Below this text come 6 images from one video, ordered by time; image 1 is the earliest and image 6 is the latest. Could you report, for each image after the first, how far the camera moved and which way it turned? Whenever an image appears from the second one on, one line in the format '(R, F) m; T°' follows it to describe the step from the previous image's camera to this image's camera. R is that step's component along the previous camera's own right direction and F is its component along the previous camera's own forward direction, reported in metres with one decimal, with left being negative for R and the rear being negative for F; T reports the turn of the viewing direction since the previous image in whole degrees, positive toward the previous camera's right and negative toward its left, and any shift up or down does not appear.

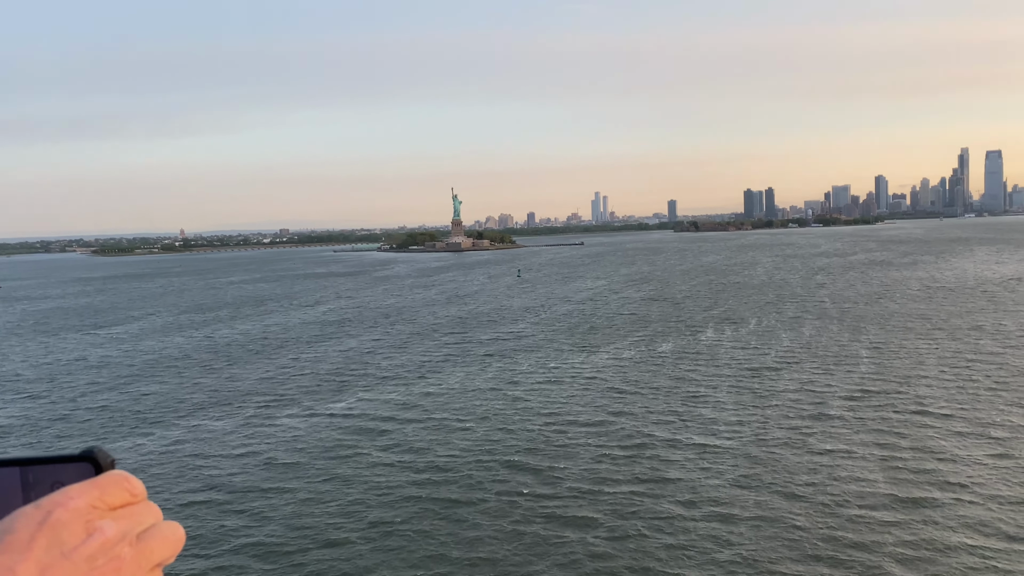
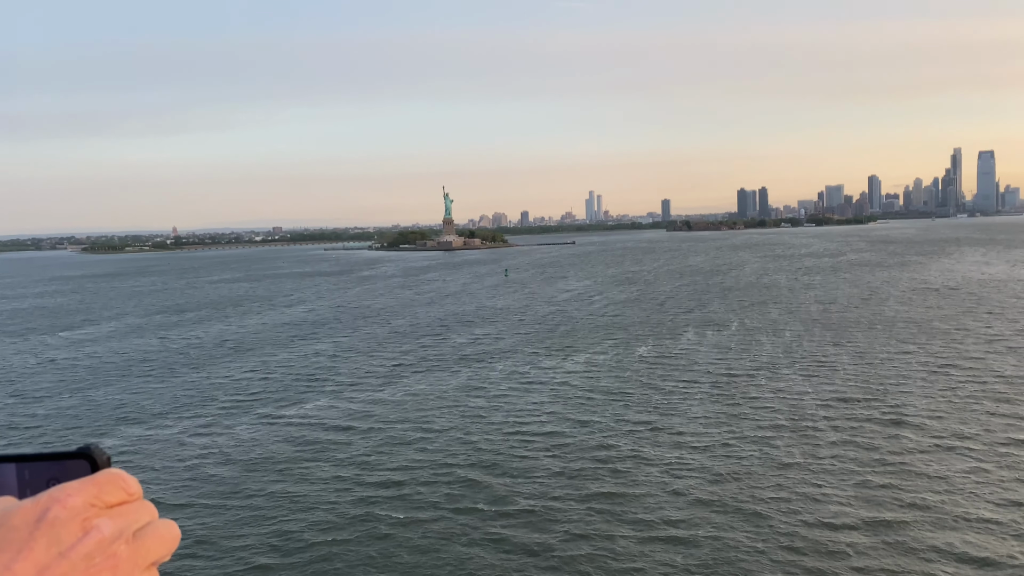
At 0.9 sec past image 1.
(+0.3, +0.3) m; 0°
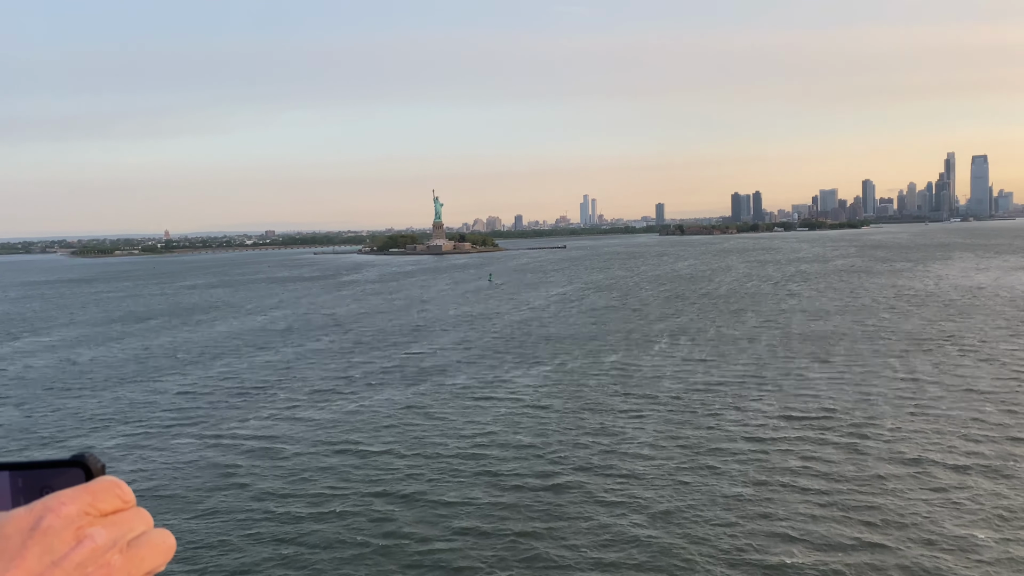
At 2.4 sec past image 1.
(+0.5, +0.4) m; 0°
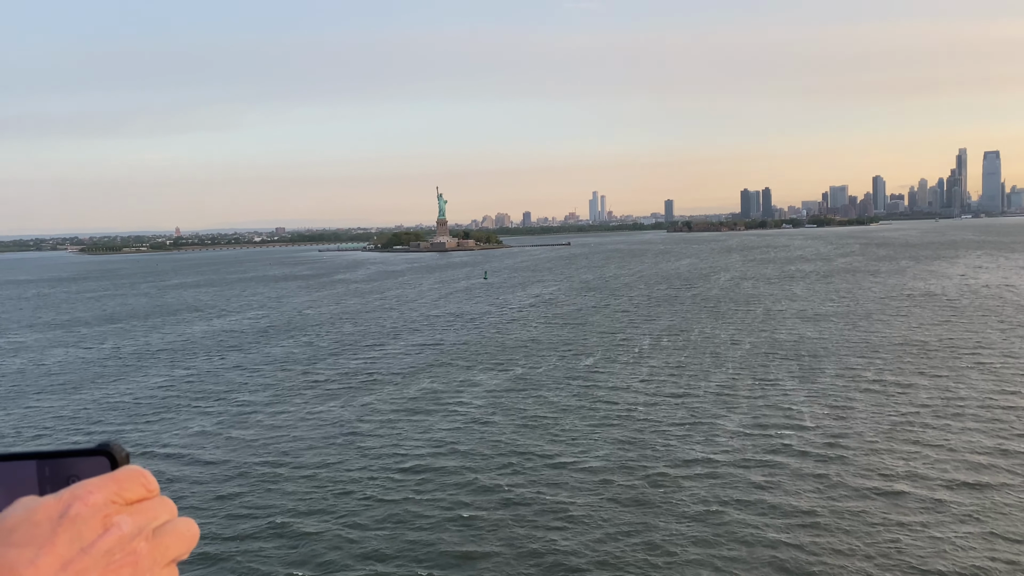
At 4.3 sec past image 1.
(+0.6, +0.4) m; -1°
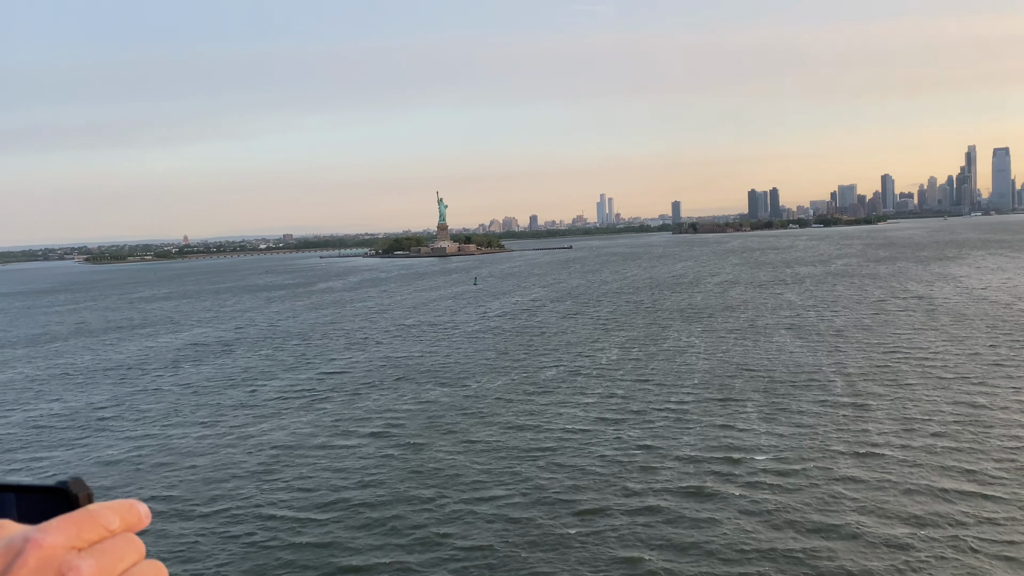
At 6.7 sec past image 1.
(+0.8, +0.5) m; -1°
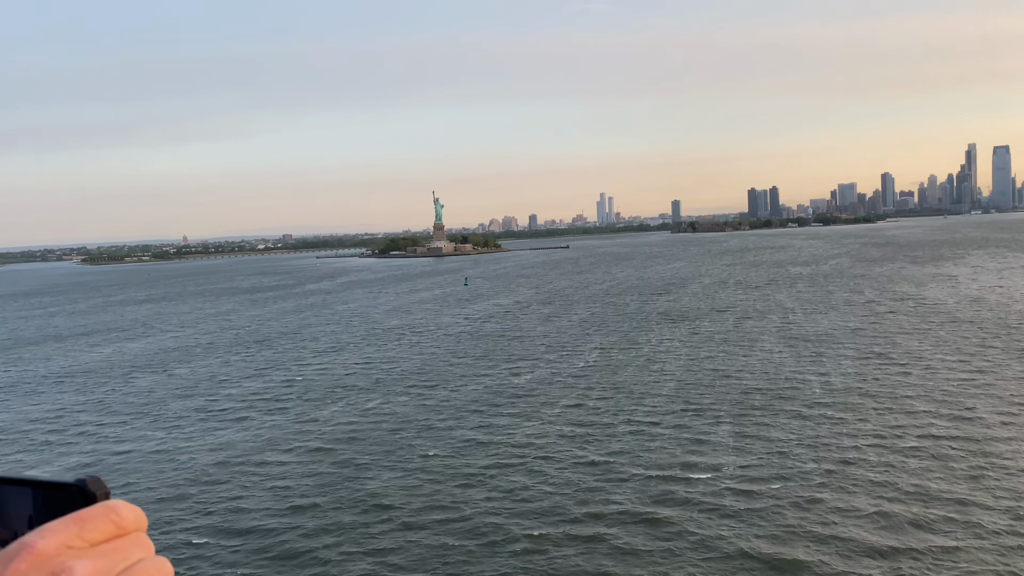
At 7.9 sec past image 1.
(+0.4, +0.3) m; 0°
